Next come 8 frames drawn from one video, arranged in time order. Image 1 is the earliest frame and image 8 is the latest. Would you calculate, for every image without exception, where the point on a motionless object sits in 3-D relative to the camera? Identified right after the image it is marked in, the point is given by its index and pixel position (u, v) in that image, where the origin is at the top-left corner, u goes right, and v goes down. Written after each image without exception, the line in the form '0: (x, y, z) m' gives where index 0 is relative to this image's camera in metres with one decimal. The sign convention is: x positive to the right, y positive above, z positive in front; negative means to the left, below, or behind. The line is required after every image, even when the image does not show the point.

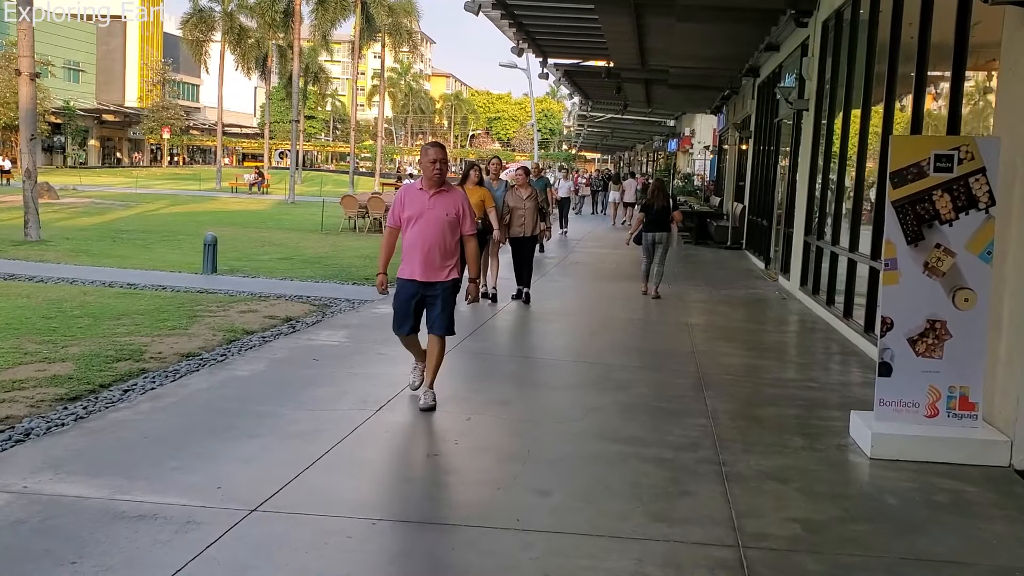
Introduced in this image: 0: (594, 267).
0: (+1.2, +0.3, +14.3) m
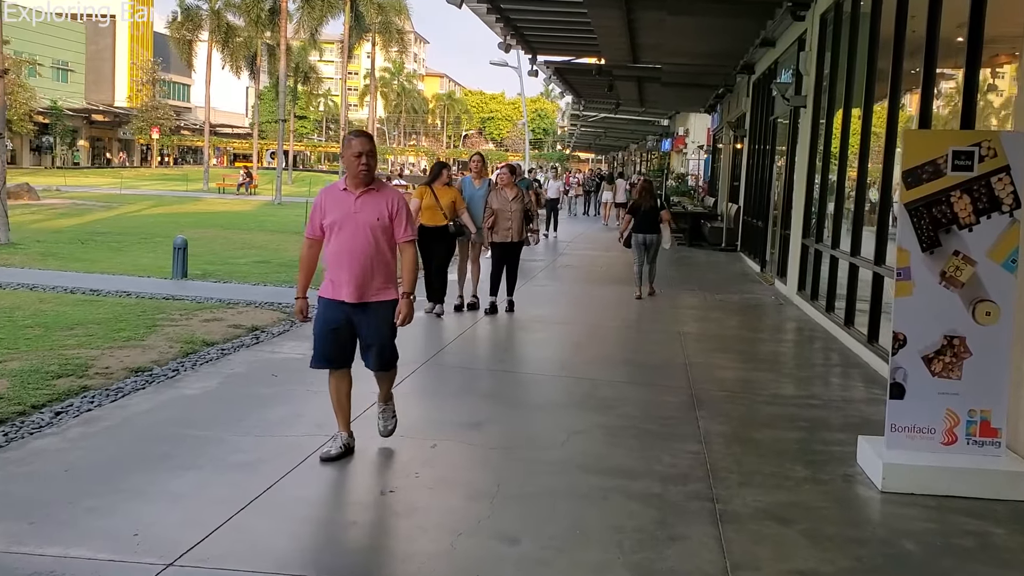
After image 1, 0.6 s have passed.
0: (+1.0, +0.2, +13.8) m
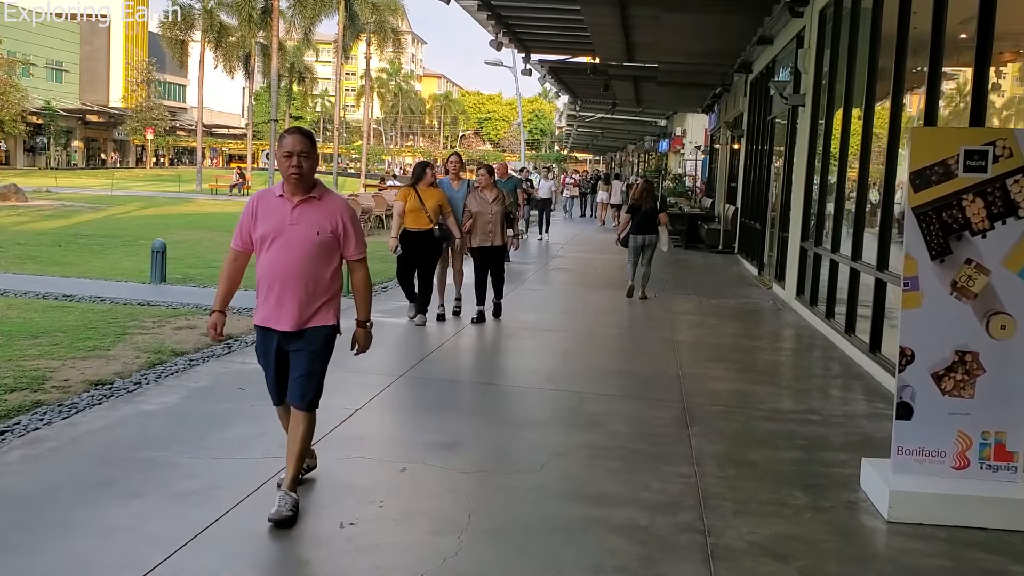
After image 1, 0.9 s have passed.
0: (+0.9, +0.2, +13.5) m
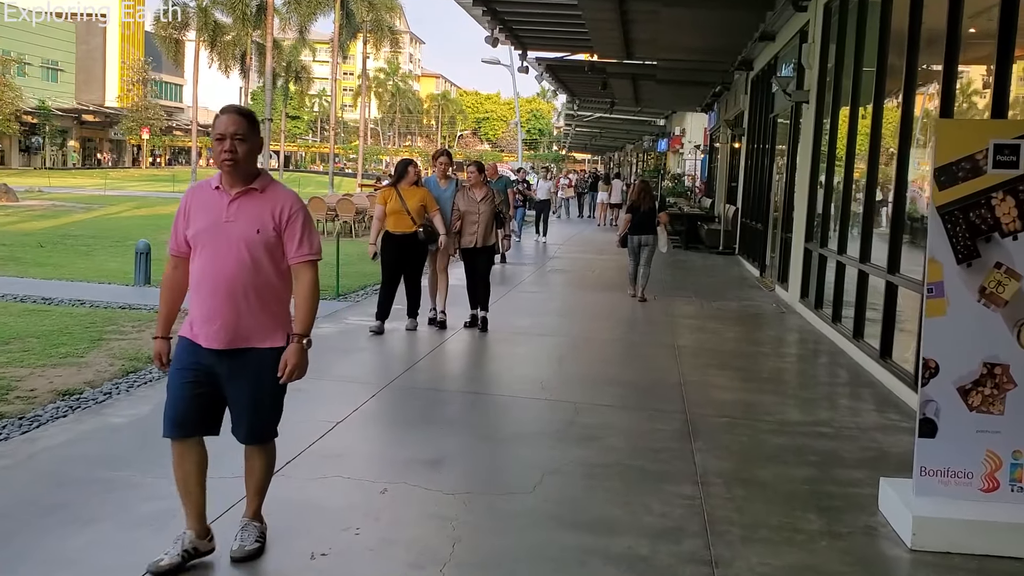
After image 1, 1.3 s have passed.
0: (+0.8, +0.2, +13.2) m
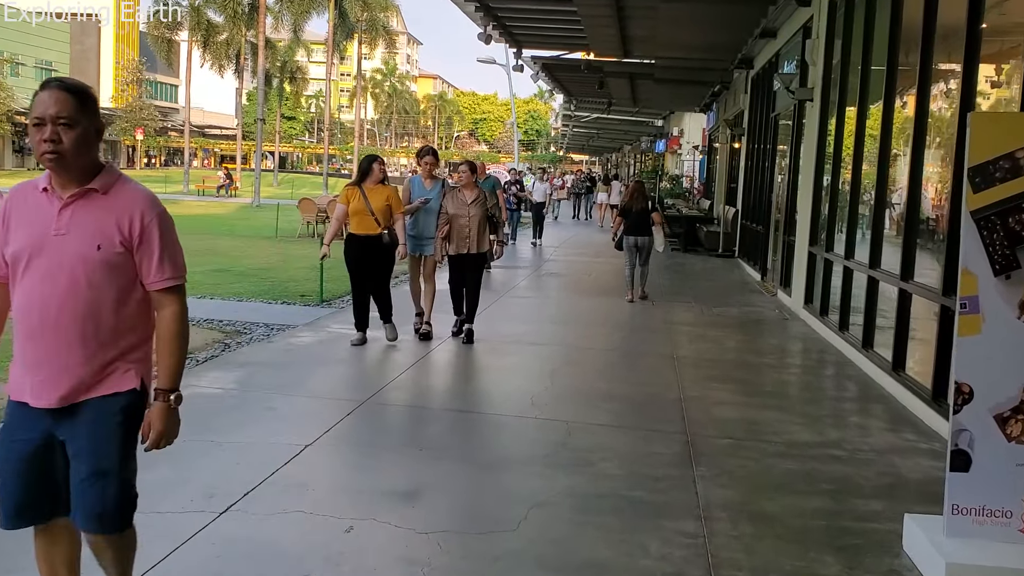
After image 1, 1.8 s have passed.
0: (+0.7, +0.1, +12.7) m
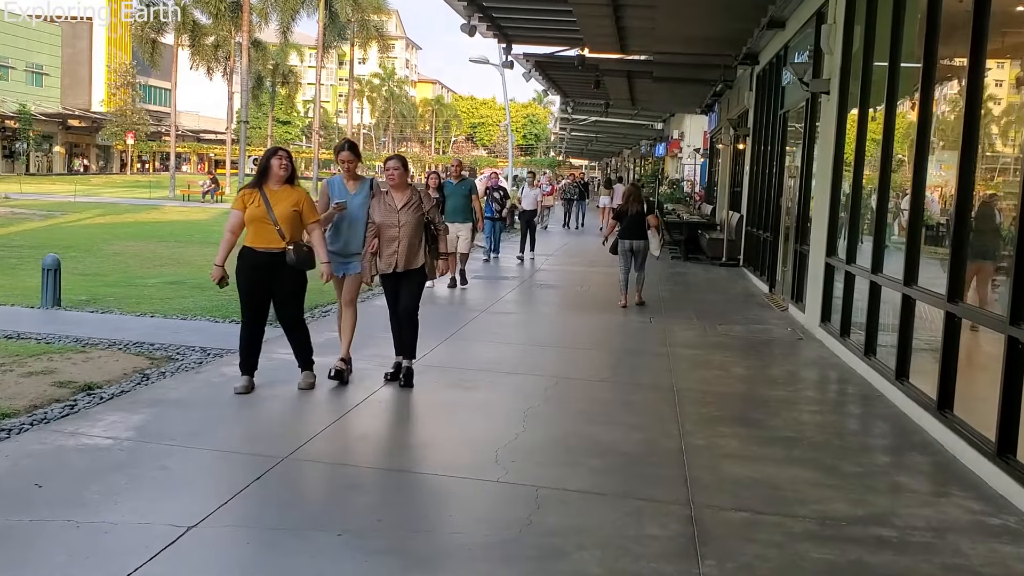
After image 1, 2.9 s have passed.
0: (+0.6, -0.1, +11.6) m
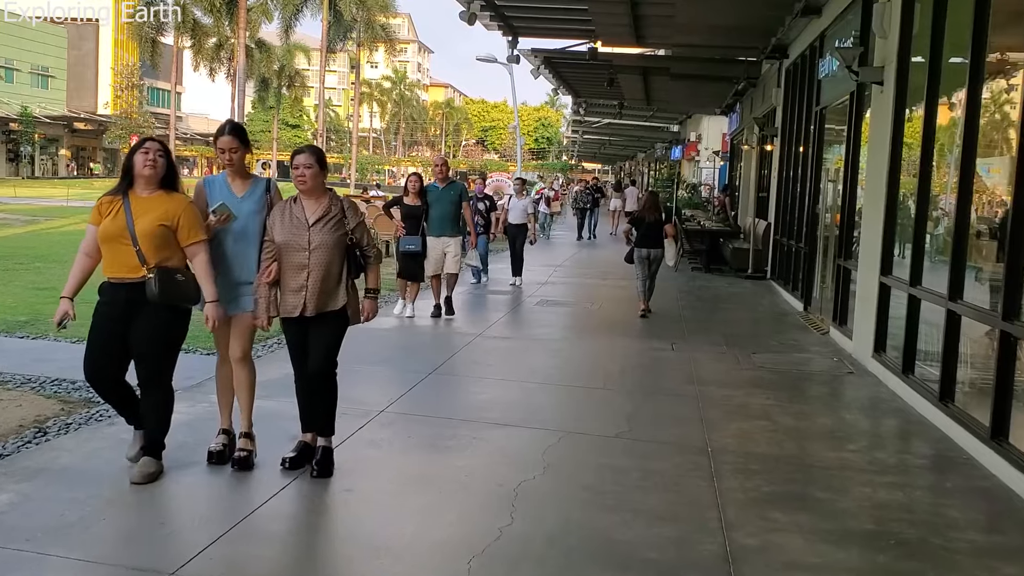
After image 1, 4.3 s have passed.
0: (+0.6, -0.2, +10.3) m
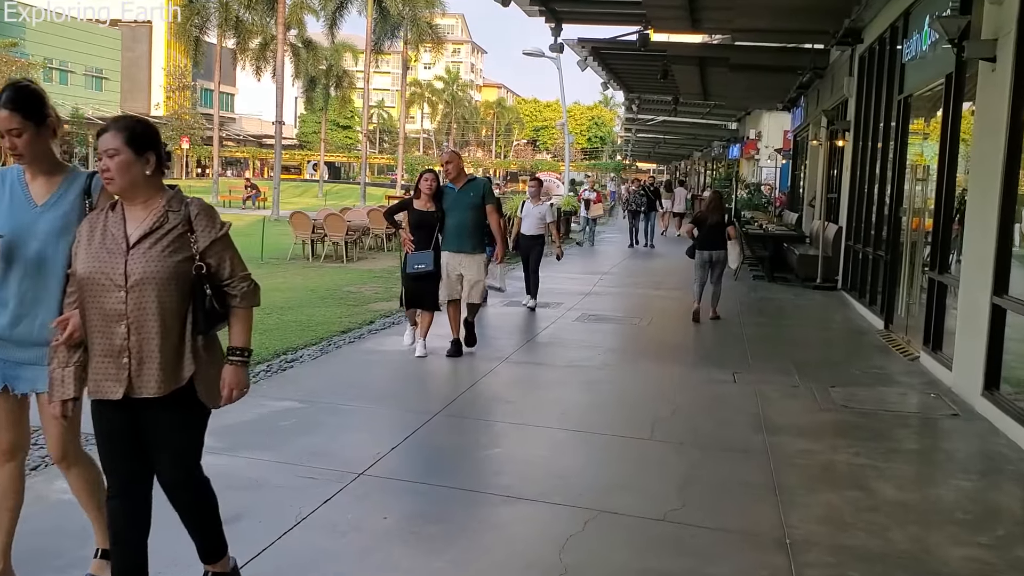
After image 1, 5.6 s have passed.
0: (+0.9, -0.4, +9.1) m
